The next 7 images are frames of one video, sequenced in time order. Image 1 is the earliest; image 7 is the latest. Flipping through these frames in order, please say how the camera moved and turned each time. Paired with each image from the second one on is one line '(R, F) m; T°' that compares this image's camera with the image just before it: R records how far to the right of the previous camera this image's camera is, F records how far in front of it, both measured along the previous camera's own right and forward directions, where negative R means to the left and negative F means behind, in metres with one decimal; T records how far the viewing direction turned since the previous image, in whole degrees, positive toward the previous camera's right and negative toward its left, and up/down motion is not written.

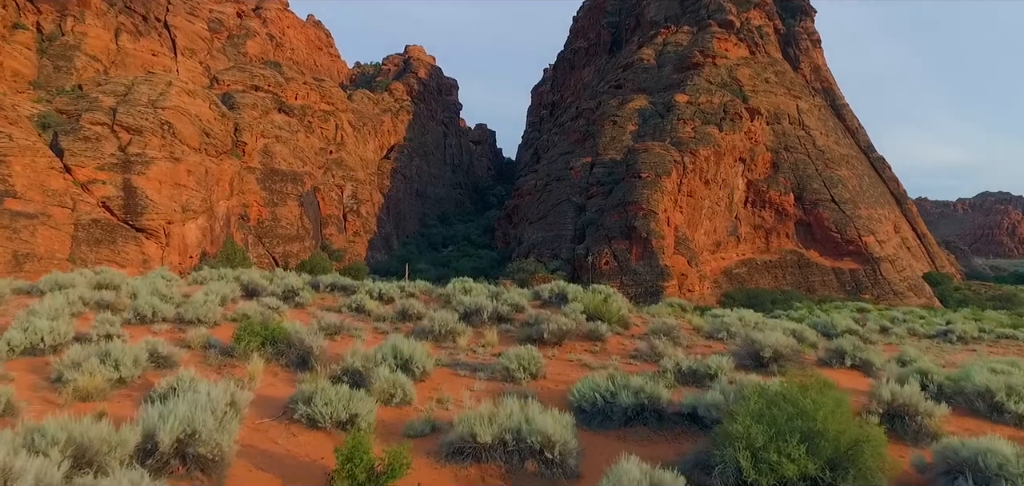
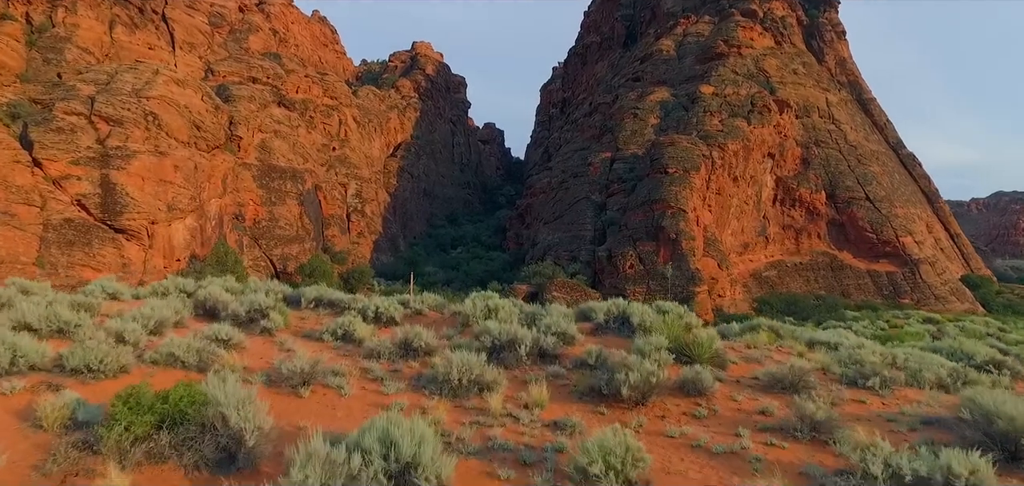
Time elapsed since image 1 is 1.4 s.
(-0.3, +1.9) m; -1°
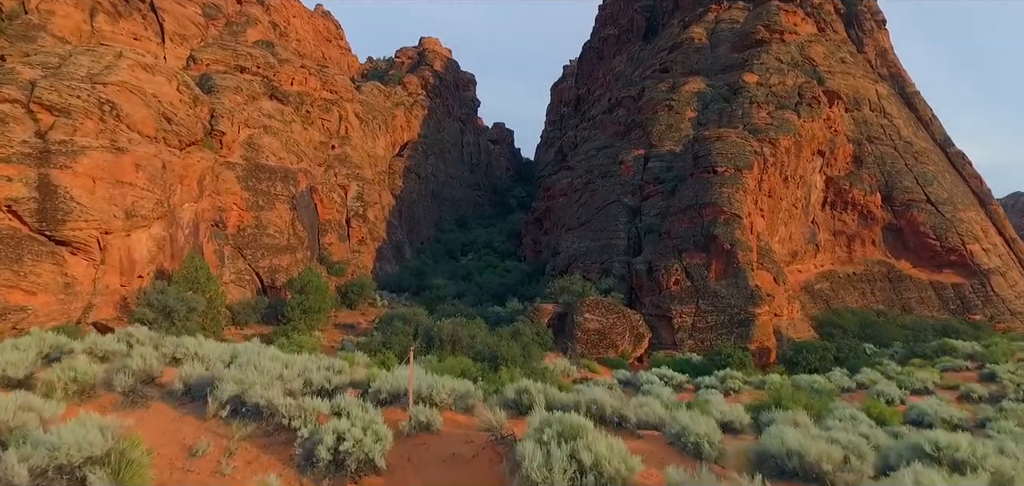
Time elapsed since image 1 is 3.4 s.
(-0.5, +3.2) m; -1°
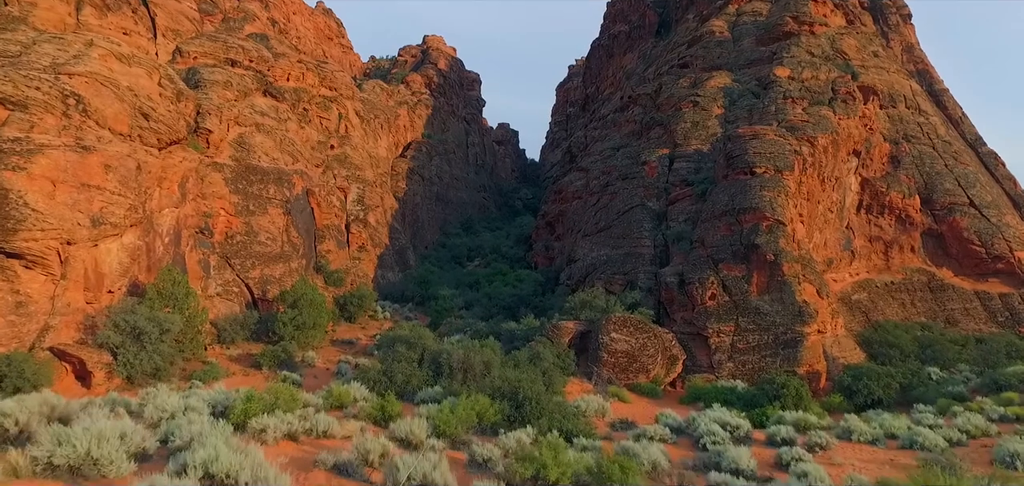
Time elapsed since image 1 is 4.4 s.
(-0.3, +1.9) m; 0°
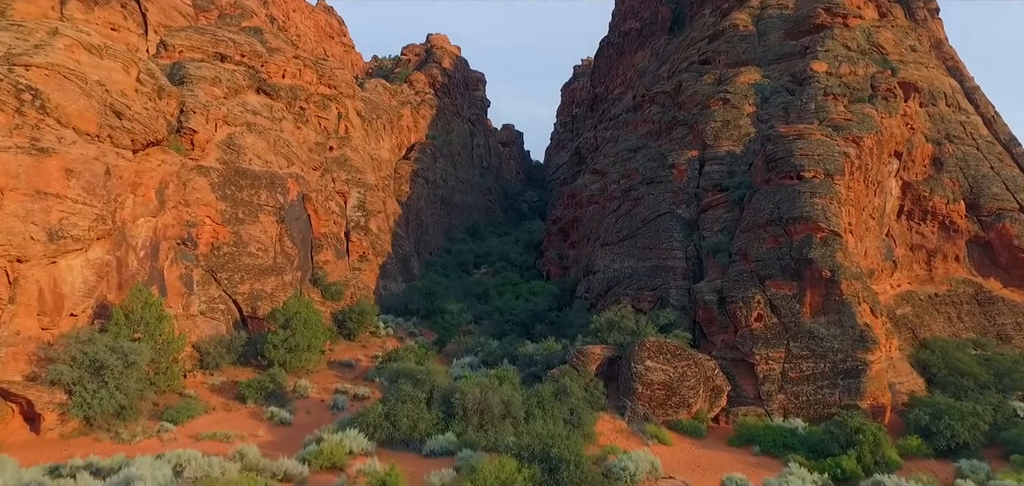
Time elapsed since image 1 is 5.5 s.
(-0.4, +1.9) m; 0°
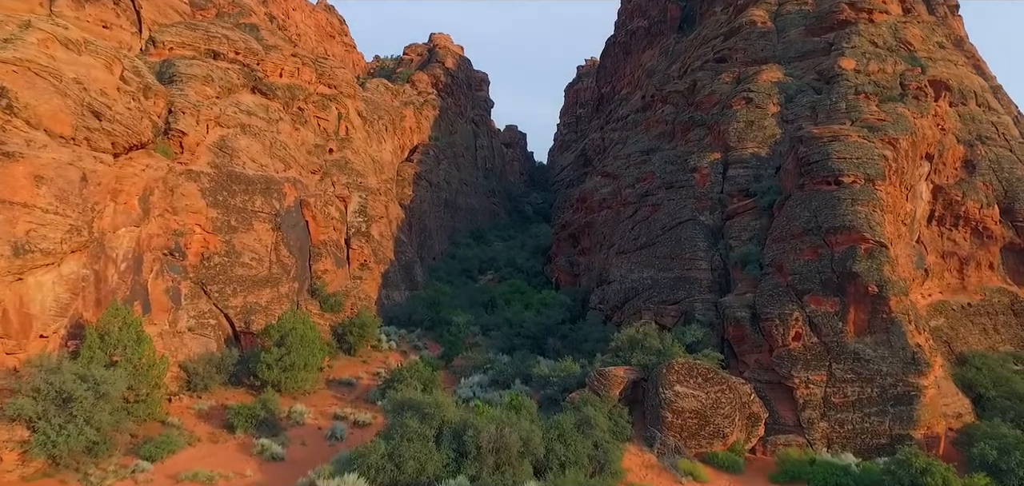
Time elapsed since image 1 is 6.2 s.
(-0.3, +1.2) m; 0°
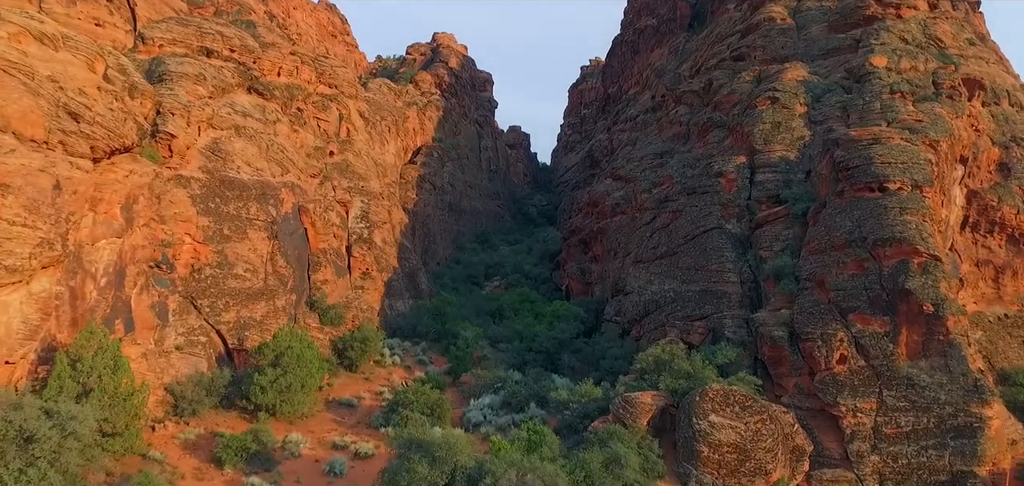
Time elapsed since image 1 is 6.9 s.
(-0.3, +1.2) m; 0°
